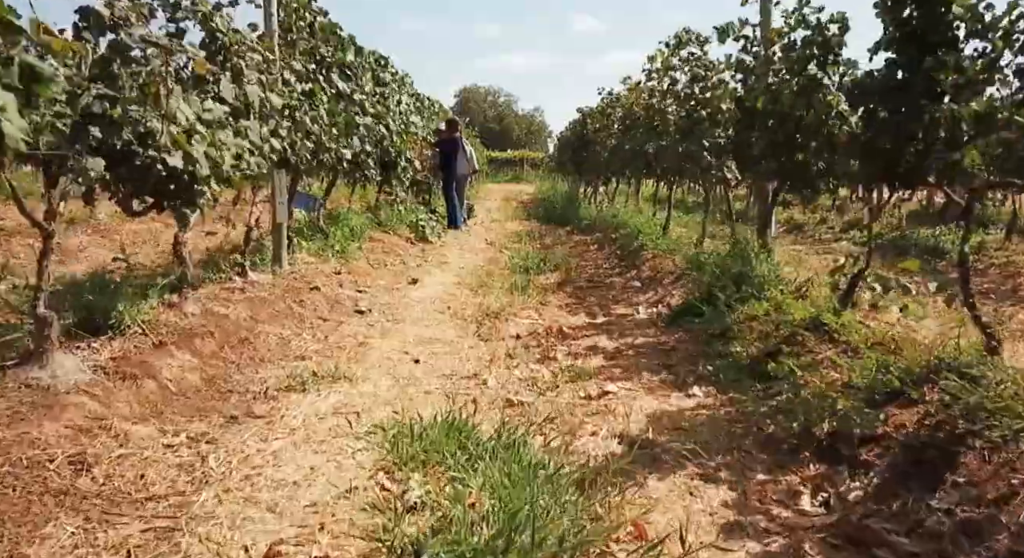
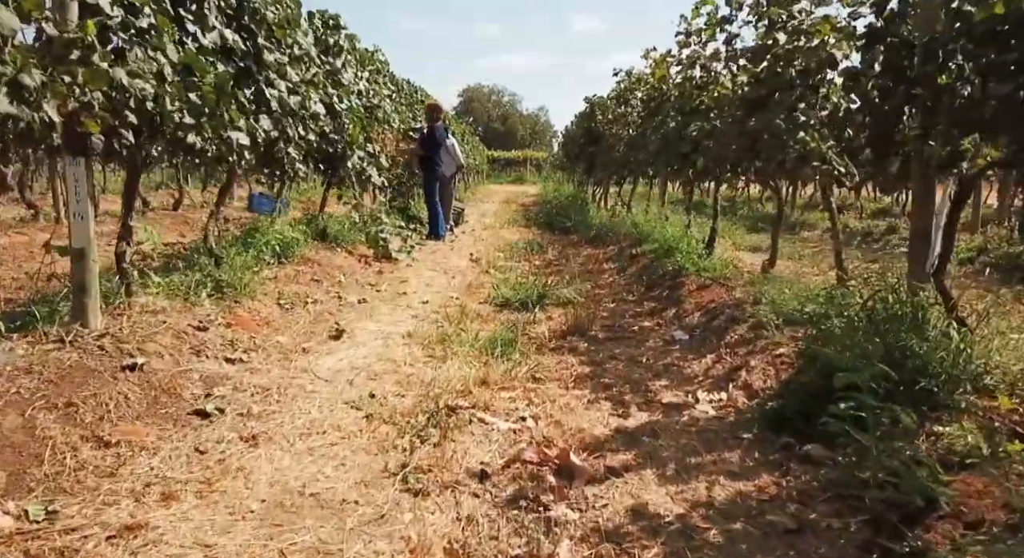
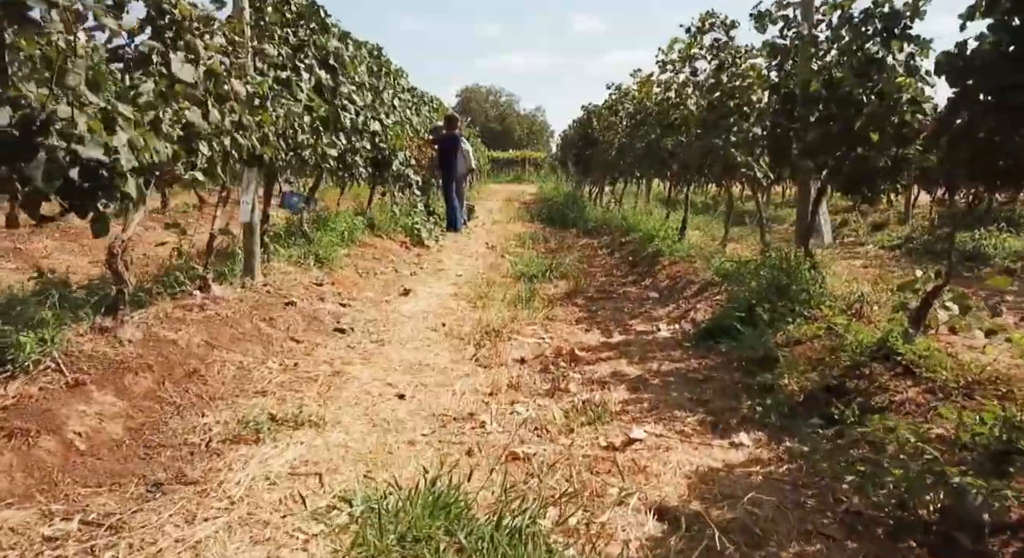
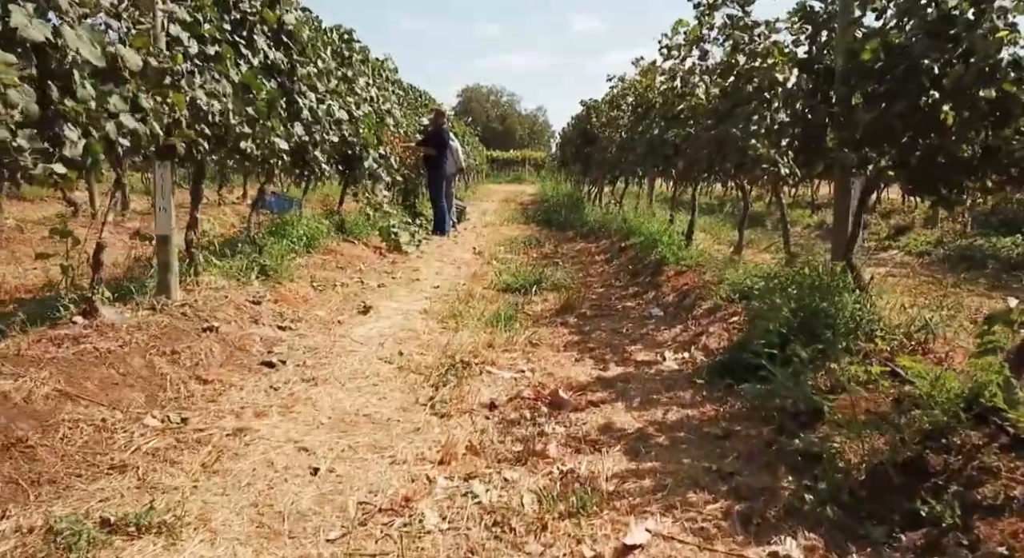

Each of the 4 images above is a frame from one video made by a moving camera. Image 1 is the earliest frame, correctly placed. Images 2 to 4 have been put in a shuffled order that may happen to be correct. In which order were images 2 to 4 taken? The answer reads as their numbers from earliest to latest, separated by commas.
3, 4, 2
